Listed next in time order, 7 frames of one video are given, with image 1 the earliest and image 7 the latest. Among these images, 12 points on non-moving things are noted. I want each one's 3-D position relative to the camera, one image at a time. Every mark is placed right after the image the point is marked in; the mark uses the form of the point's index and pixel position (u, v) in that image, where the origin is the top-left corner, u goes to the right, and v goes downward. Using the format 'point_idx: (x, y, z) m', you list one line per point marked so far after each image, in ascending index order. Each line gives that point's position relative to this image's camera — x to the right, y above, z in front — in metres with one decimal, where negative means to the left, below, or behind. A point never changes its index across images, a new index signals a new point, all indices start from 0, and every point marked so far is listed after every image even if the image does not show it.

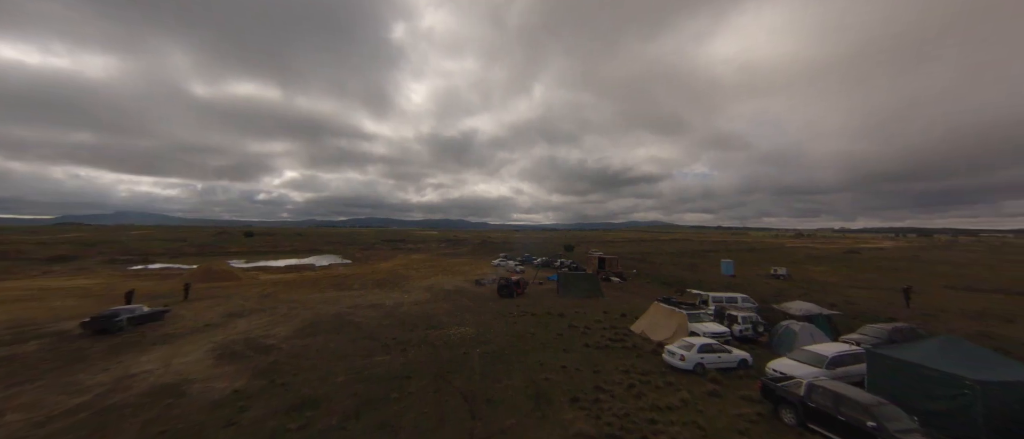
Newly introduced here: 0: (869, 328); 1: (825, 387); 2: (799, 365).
0: (+21.6, -6.7, +18.7) m
1: (+10.6, -5.8, +10.6) m
2: (+13.5, -6.9, +14.6) m
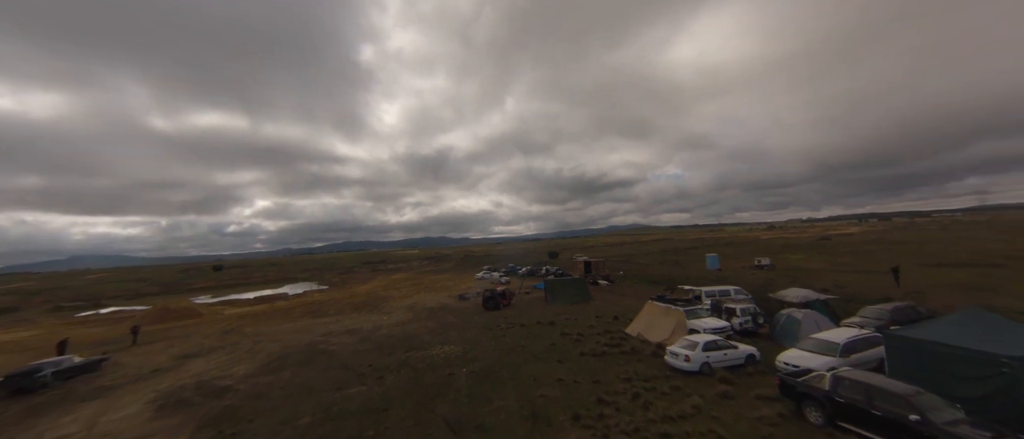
0: (+20.9, -5.4, +18.3) m
1: (+10.3, -4.9, +9.6) m
2: (+13.1, -6.0, +13.7) m
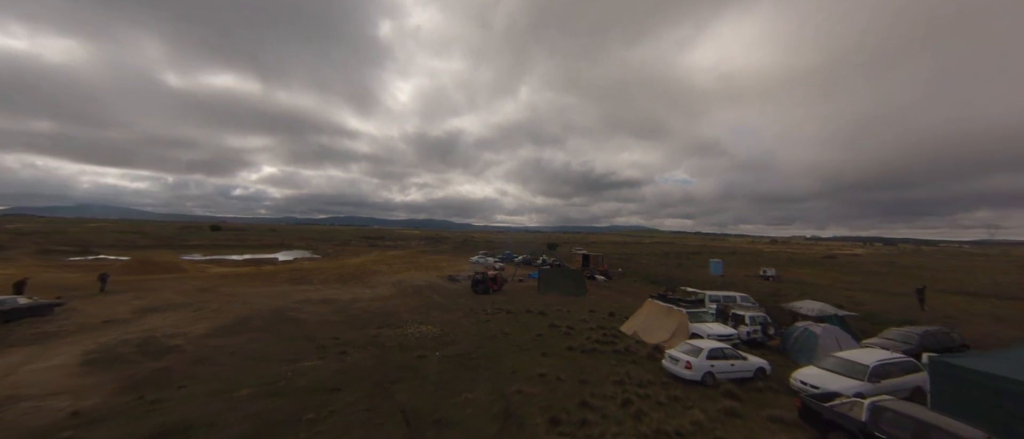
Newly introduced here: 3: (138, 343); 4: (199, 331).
0: (+20.0, -5.9, +16.3) m
1: (+9.4, -4.7, +7.6) m
2: (+12.1, -5.9, +11.7) m
3: (-18.9, -6.2, +15.7) m
4: (-17.5, -6.3, +17.4) m
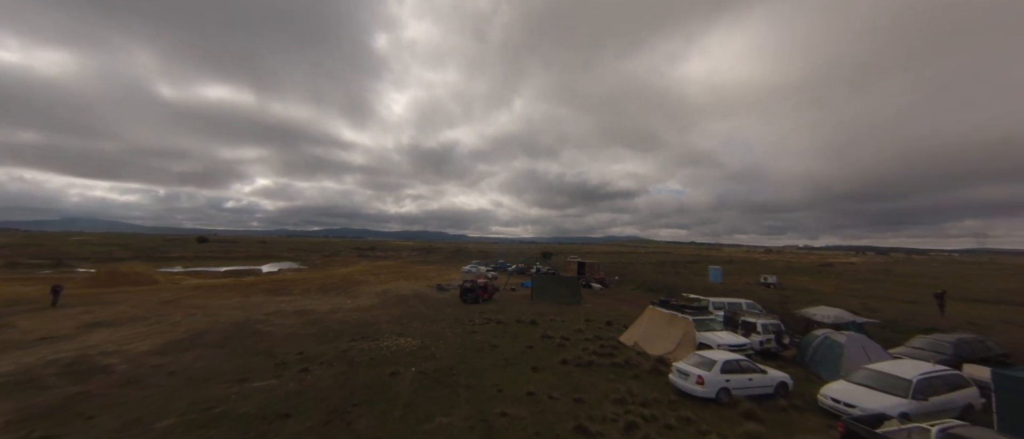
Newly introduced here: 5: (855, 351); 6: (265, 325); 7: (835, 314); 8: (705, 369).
0: (+19.4, -5.7, +14.7) m
1: (+8.9, -4.2, +6.0) m
2: (+11.5, -5.6, +10.1) m
3: (-19.5, -6.2, +13.6) m
4: (-18.1, -6.3, +15.3) m
5: (+13.9, -5.3, +12.6) m
6: (-15.6, -6.7, +19.6) m
7: (+18.2, -5.3, +17.6) m
8: (+6.9, -5.4, +11.2) m
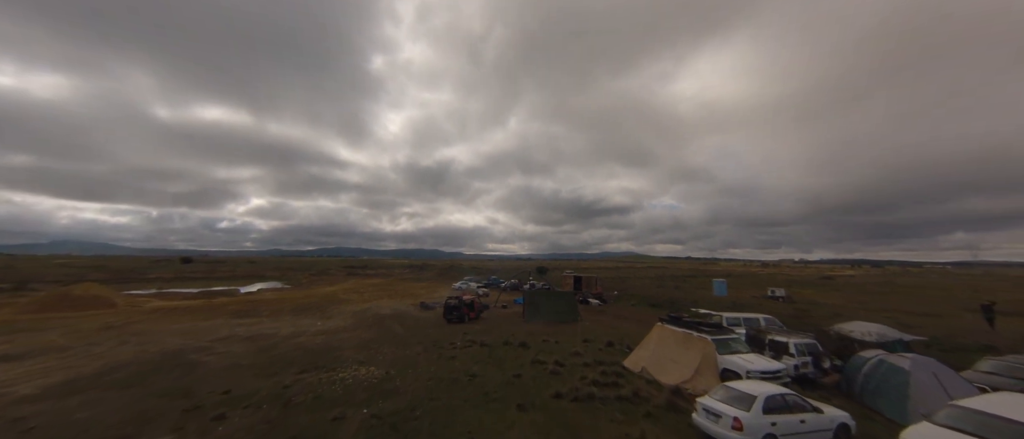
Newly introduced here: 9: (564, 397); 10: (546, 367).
0: (+18.7, -5.5, +12.1) m
1: (+8.3, -3.7, +3.3) m
2: (+10.9, -5.2, +7.4) m
3: (-20.2, -6.4, +10.5) m
4: (-18.8, -6.6, +12.2) m
5: (+13.2, -5.1, +10.0) m
6: (-16.3, -7.1, +16.6) m
7: (+17.4, -5.3, +15.0) m
8: (+6.3, -5.1, +8.5) m
9: (+2.0, -6.7, +11.9) m
10: (+1.7, -7.1, +15.1) m
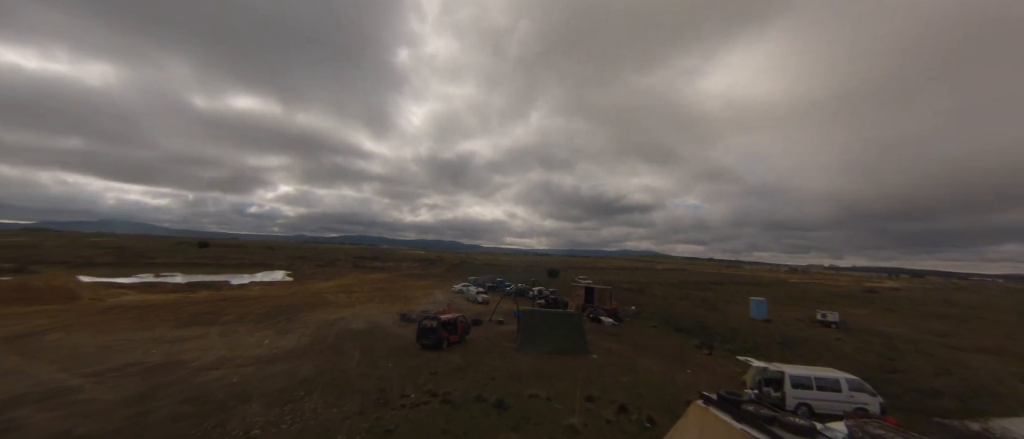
0: (+17.1, -6.7, +5.8) m
1: (+6.3, -4.7, -2.4) m
2: (+9.1, -6.2, +1.5) m
3: (-21.8, -6.3, +6.3) m
4: (-20.3, -6.5, +7.9) m
5: (+11.5, -6.1, +4.0) m
6: (-17.6, -7.1, +12.1) m
7: (+16.0, -6.4, +8.7) m
8: (+4.6, -6.0, +2.9) m
9: (+0.4, -7.4, +6.5) m
10: (+0.3, -7.7, +9.8) m
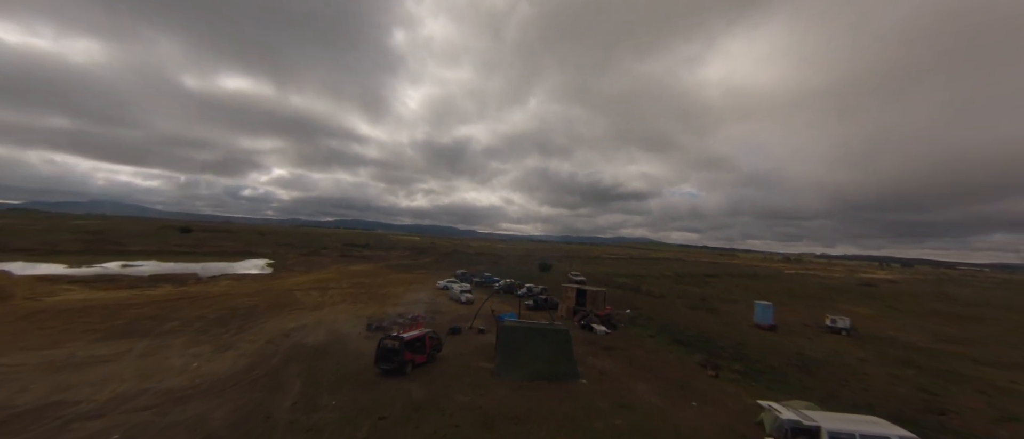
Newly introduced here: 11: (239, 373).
0: (+15.9, -7.7, +2.7) m
1: (+5.2, -6.0, -5.7) m
2: (+7.9, -7.4, -1.7) m
3: (-23.0, -6.9, +2.7) m
4: (-21.6, -7.1, +4.4) m
5: (+10.3, -7.1, +0.8) m
6: (-18.9, -7.4, +8.7) m
7: (+14.8, -7.3, +5.6) m
8: (+3.3, -7.0, -0.4) m
9: (-0.9, -8.2, +3.2) m
10: (-1.0, -8.4, +6.5) m
11: (-15.3, -8.6, +17.3) m
